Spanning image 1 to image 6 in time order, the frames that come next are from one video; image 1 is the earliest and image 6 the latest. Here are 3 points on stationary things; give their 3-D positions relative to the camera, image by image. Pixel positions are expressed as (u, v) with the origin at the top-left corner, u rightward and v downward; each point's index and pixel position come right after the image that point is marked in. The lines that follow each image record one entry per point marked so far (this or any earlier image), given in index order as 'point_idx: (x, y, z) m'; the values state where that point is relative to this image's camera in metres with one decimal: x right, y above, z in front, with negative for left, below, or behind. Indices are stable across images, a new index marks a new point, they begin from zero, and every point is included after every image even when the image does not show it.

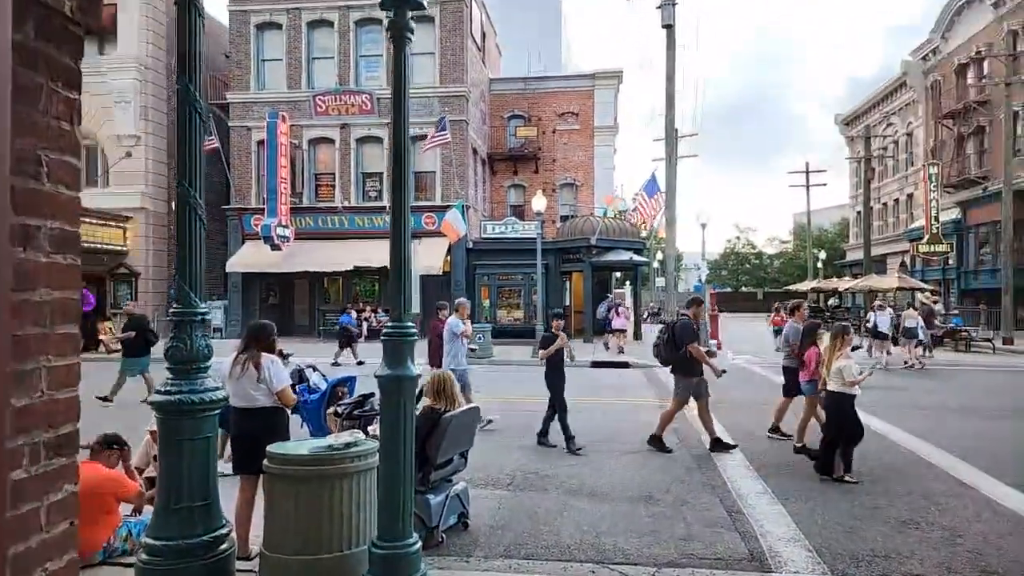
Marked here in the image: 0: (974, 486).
0: (+5.5, -2.3, +7.9) m
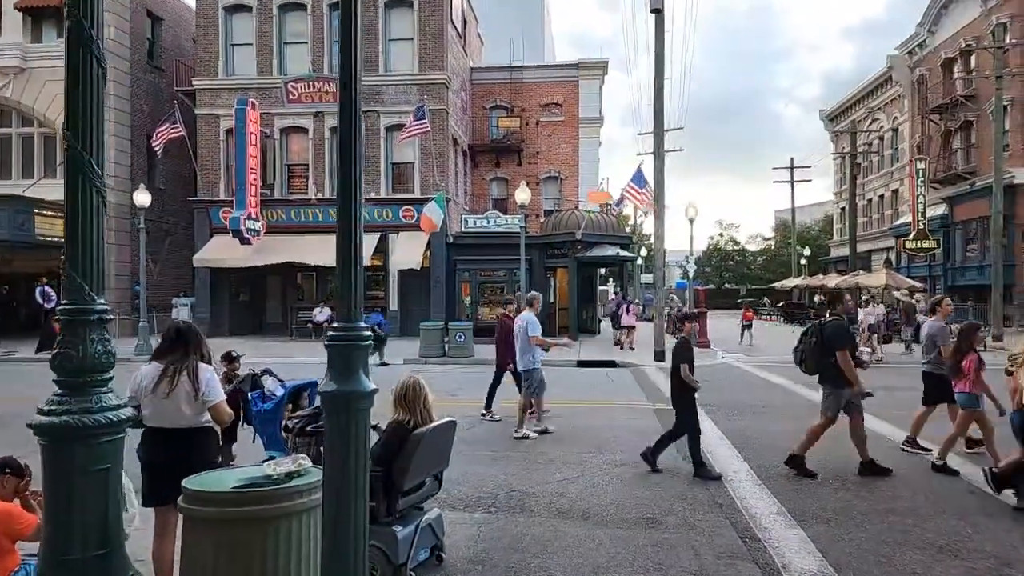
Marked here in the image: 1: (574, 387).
0: (+5.3, -2.3, +7.1) m
1: (+1.4, -2.2, +14.7) m
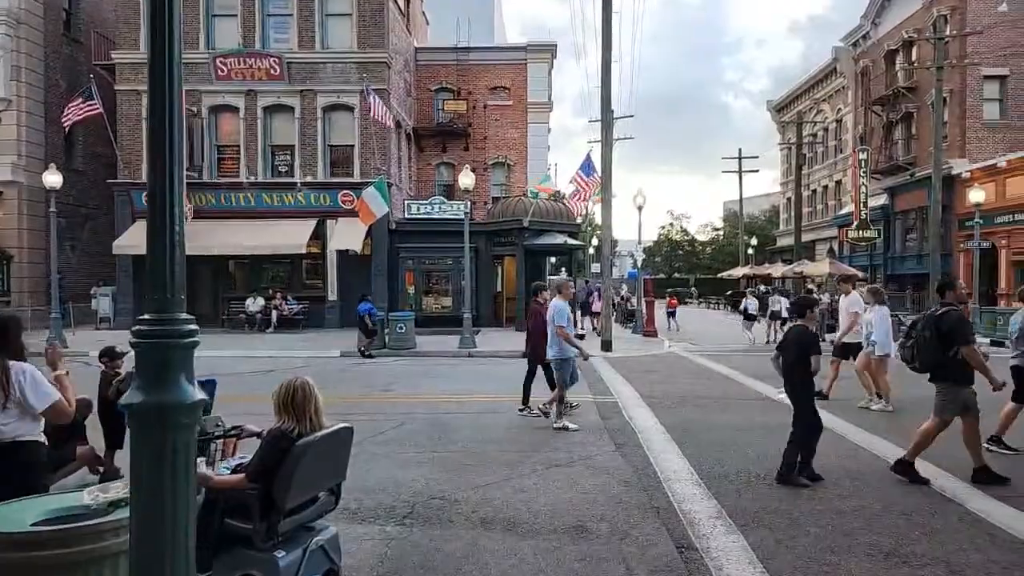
0: (+4.5, -2.1, +6.7) m
1: (+0.1, -1.9, +14.1) m
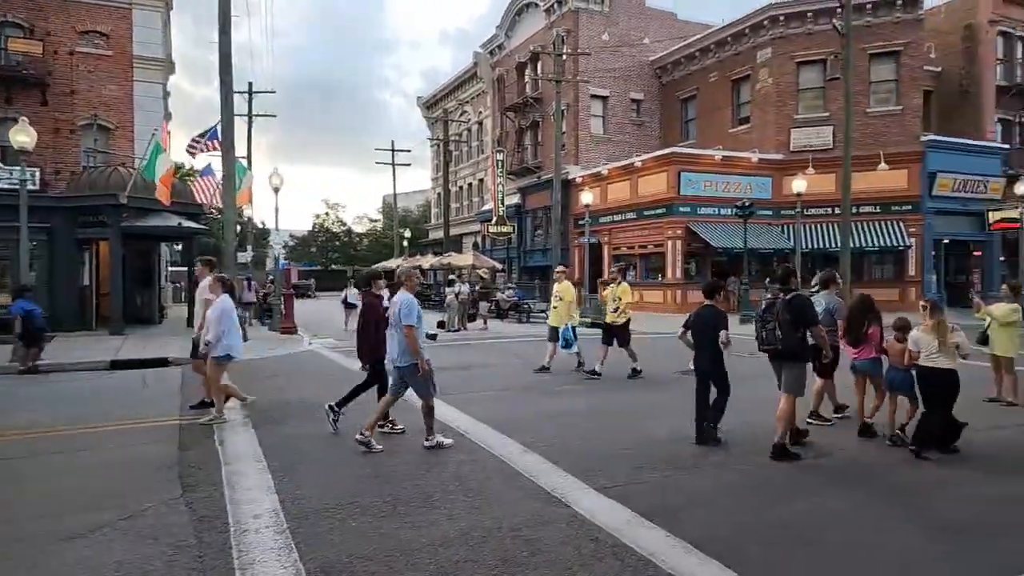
0: (+0.5, -2.0, +6.3) m
1: (-6.9, -1.8, +10.7) m
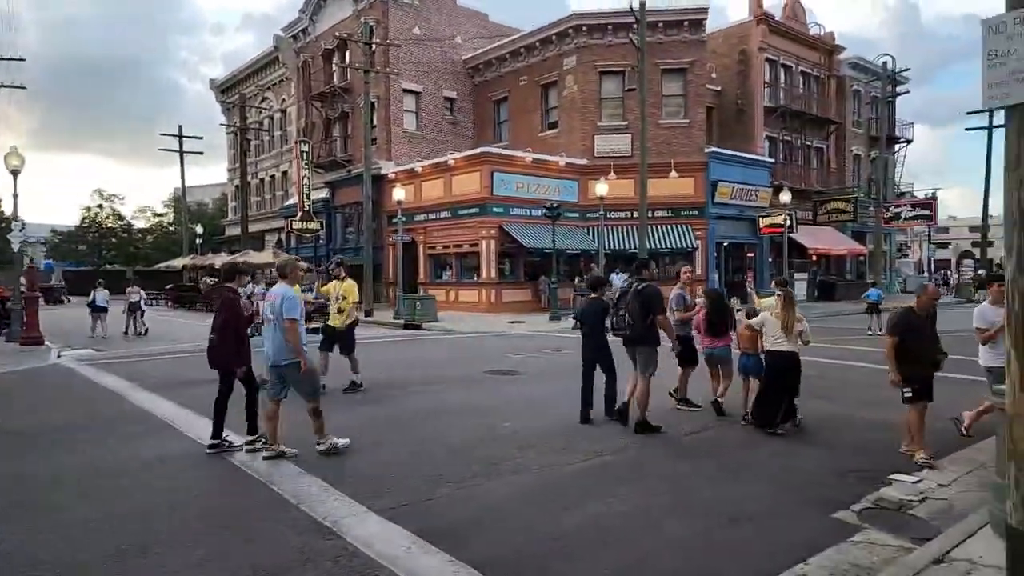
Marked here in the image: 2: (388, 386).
0: (-1.3, -2.0, +5.4) m
1: (-9.6, -1.8, +7.7) m
2: (-2.2, -1.8, +12.0) m
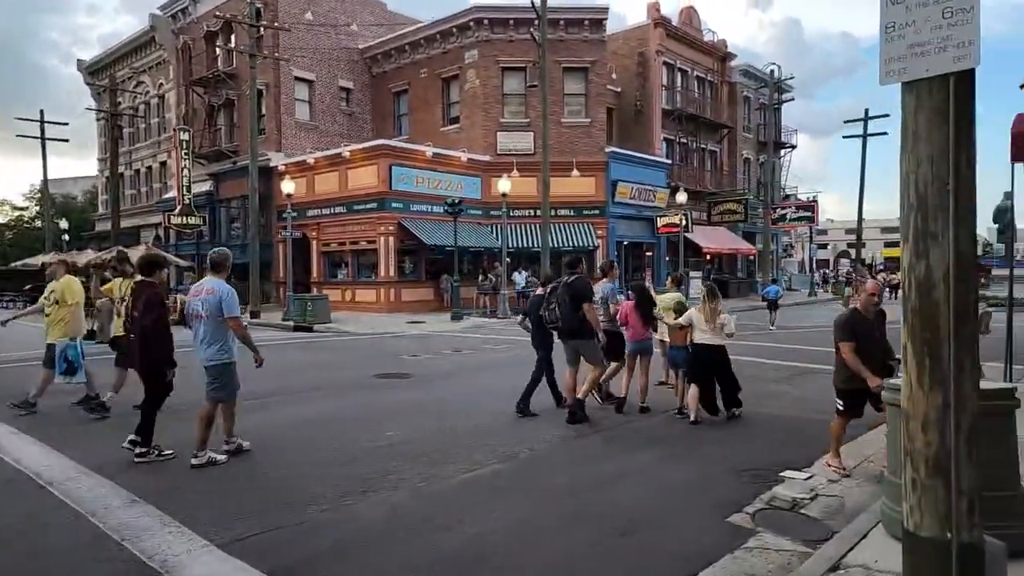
0: (-2.3, -1.9, +4.6) m
1: (-10.8, -1.8, +5.7) m
2: (-4.0, -1.7, +11.0) m
